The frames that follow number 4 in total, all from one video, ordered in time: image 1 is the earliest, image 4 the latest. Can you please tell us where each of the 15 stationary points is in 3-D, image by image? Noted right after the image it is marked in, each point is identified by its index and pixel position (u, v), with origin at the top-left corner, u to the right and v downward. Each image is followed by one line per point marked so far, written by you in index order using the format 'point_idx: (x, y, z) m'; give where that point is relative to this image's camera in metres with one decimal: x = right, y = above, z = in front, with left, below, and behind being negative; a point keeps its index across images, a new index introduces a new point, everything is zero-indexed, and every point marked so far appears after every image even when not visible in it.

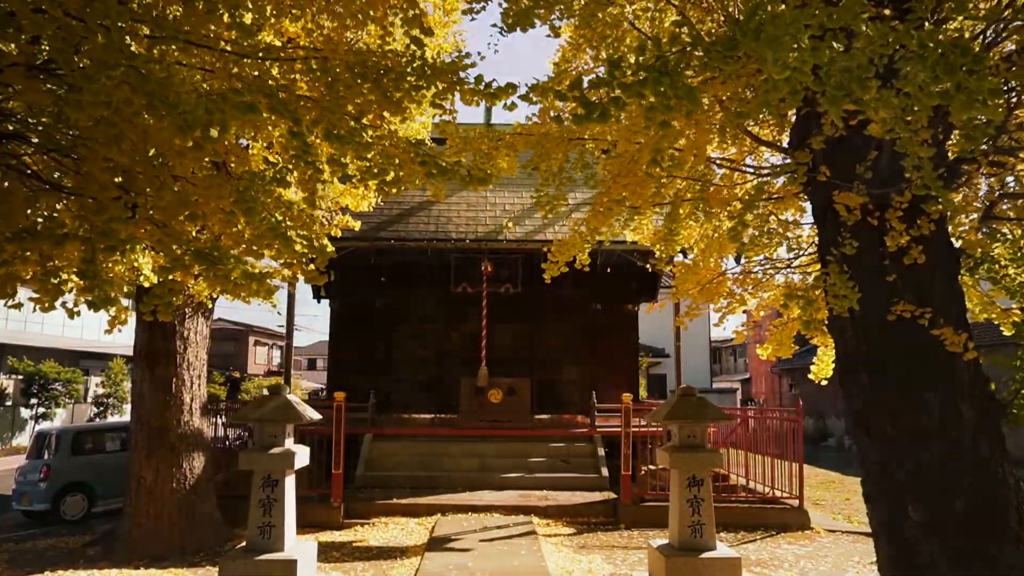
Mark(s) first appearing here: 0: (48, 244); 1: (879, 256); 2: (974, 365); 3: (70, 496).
0: (-2.4, +0.2, +3.5) m
1: (+2.0, +0.2, +3.7) m
2: (+2.5, -0.4, +3.6) m
3: (-6.6, -3.1, +10.0) m
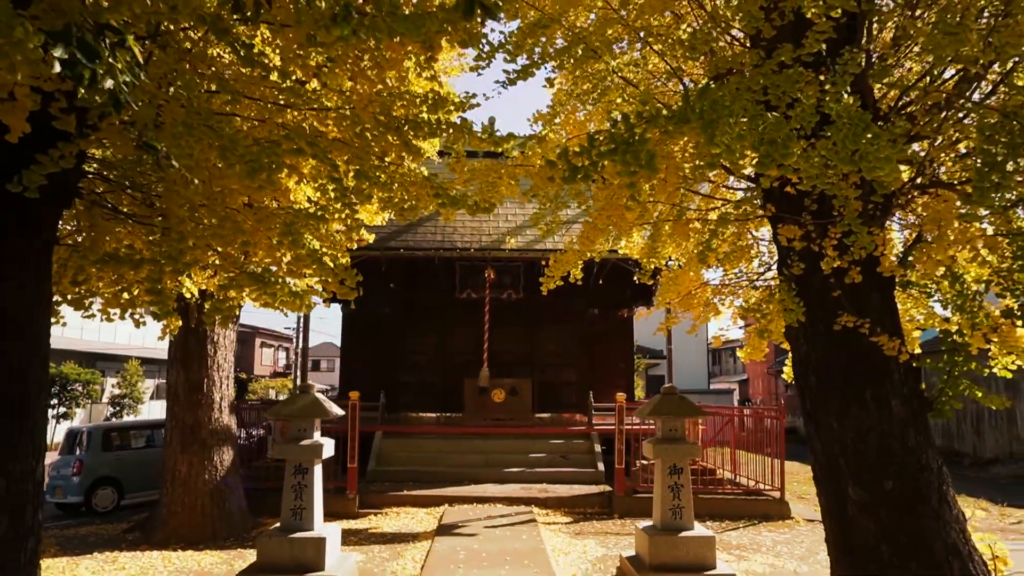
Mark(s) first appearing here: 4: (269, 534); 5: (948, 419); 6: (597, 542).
0: (-2.4, +0.1, +4.1) m
1: (+2.1, +0.1, +4.4) m
2: (+2.5, -0.5, +4.3) m
3: (-6.6, -3.2, +10.7) m
4: (-2.1, -2.1, +5.7) m
5: (+2.9, -0.9, +4.4) m
6: (+0.9, -2.8, +7.4) m
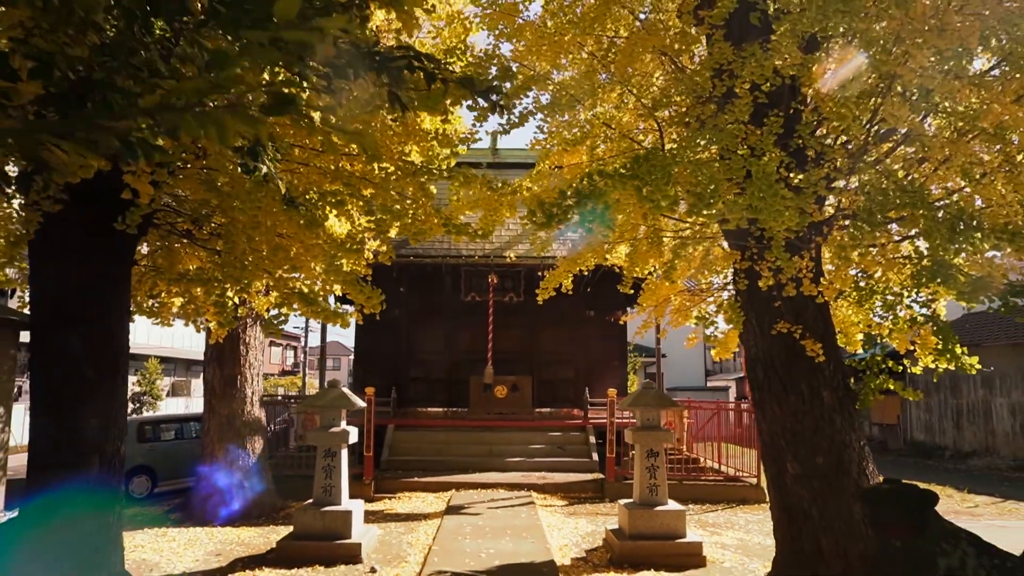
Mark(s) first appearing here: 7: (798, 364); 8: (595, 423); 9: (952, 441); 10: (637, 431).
0: (-2.4, 0.0, +5.1) m
1: (+2.0, 0.0, +5.3) m
2: (+2.5, -0.6, +5.2) m
3: (-6.6, -3.3, +11.7) m
4: (-2.1, -2.2, +6.6) m
5: (+2.8, -0.9, +5.3) m
6: (+1.0, -2.9, +8.4) m
7: (+2.2, -0.6, +5.2) m
8: (+1.4, -2.3, +11.5) m
9: (+11.8, -4.1, +17.9) m
10: (+1.3, -1.5, +7.1) m
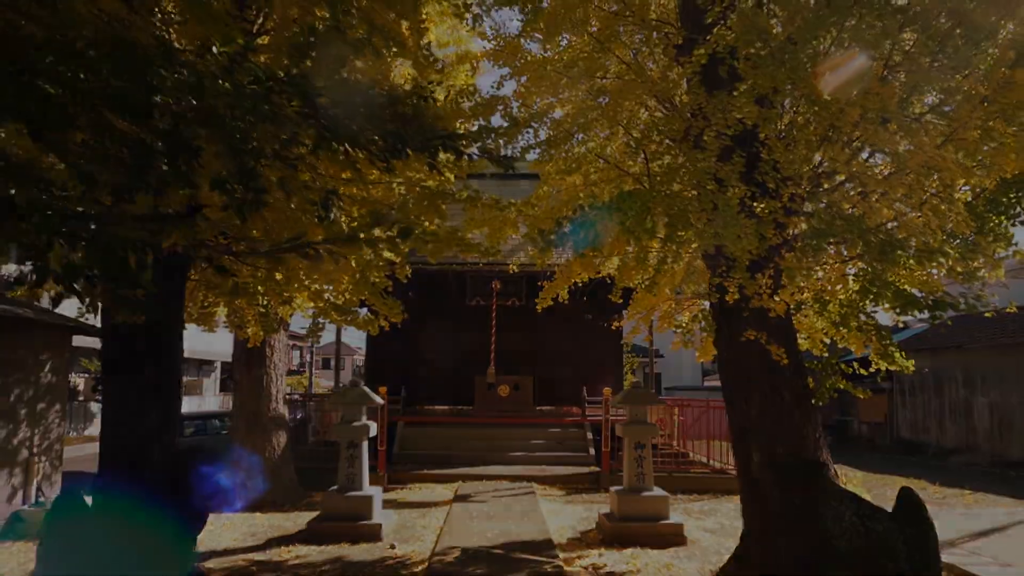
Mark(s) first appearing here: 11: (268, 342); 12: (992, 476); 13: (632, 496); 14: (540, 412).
0: (-2.4, -0.1, +5.9) m
1: (+2.1, -0.1, +6.1) m
2: (+2.5, -0.7, +6.0) m
3: (-6.5, -3.4, +12.5) m
4: (-2.1, -2.3, +7.5) m
5: (+2.9, -1.1, +6.1) m
6: (+1.0, -3.0, +9.2) m
7: (+2.3, -0.7, +6.0) m
8: (+1.5, -2.4, +12.3) m
9: (+11.9, -4.2, +18.7) m
10: (+1.4, -1.6, +7.9) m
11: (-3.5, -0.8, +9.6) m
12: (+11.1, -4.4, +15.4) m
13: (+1.3, -2.3, +7.4) m
14: (+0.5, -2.5, +13.2) m
